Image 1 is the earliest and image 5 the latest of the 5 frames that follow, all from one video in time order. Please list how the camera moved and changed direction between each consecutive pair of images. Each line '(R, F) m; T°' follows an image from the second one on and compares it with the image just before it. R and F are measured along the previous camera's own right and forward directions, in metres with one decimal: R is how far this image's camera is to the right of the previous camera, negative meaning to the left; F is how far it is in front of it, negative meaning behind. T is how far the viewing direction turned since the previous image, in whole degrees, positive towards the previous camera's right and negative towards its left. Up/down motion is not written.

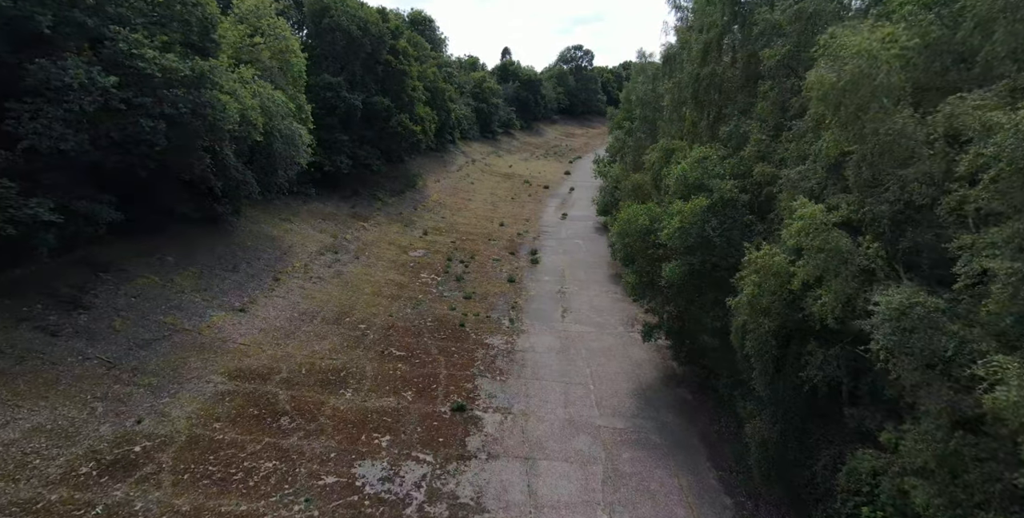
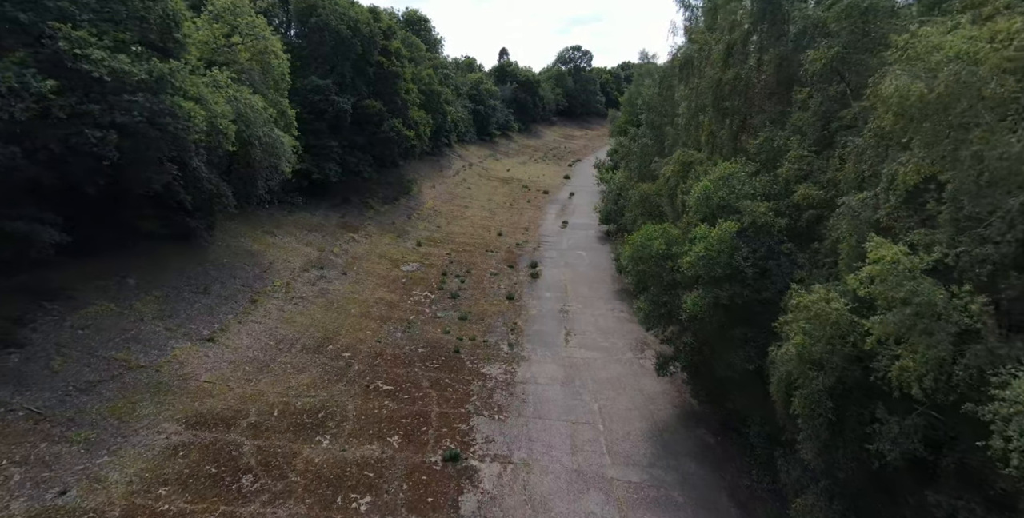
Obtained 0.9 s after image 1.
(-0.1, +1.9) m; 0°
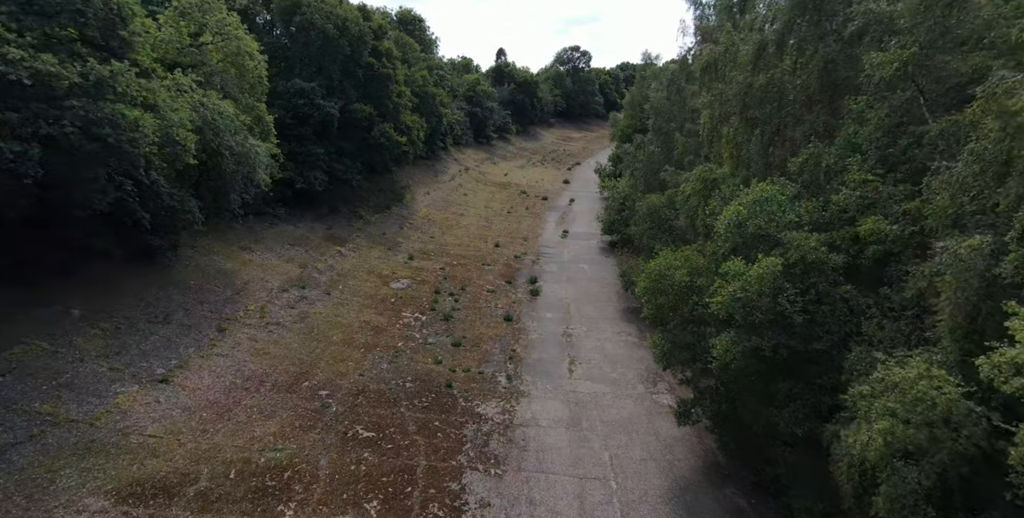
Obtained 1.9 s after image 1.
(0.0, +2.1) m; 0°
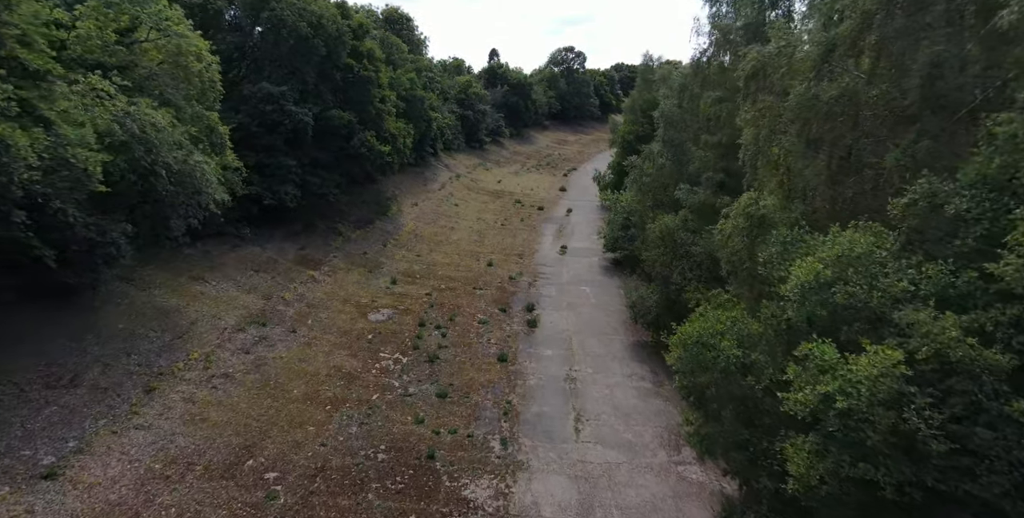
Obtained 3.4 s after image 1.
(0.0, +3.2) m; +1°
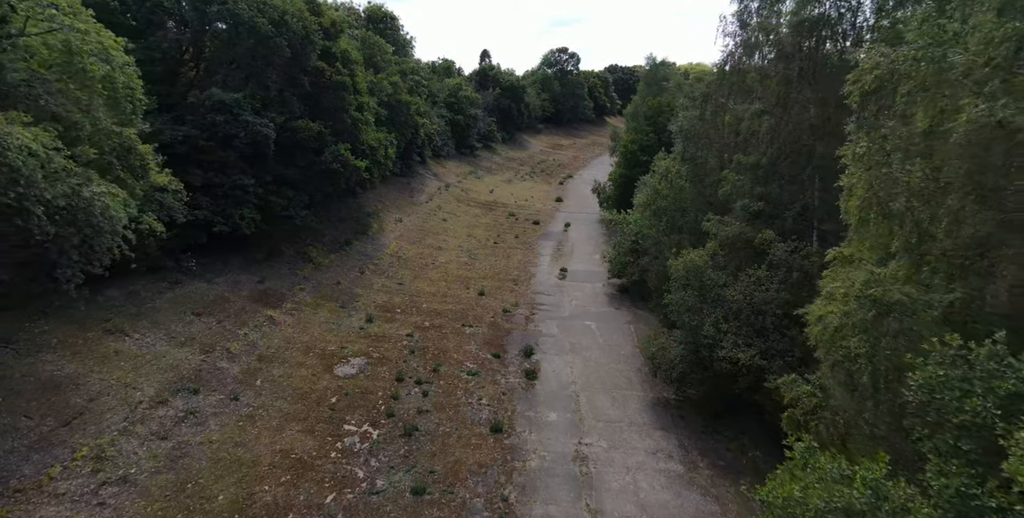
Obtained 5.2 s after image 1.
(-0.1, +4.1) m; +1°
